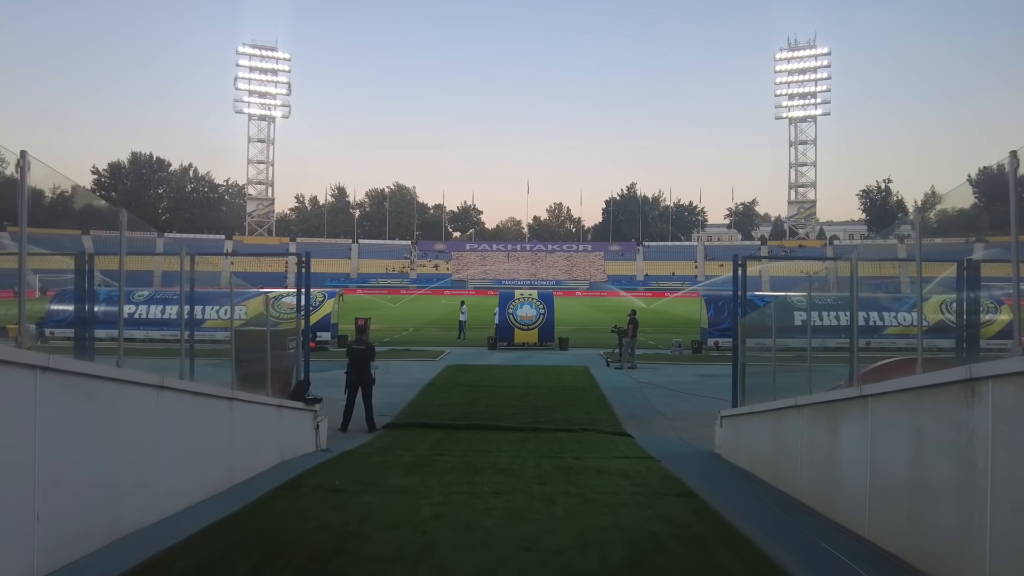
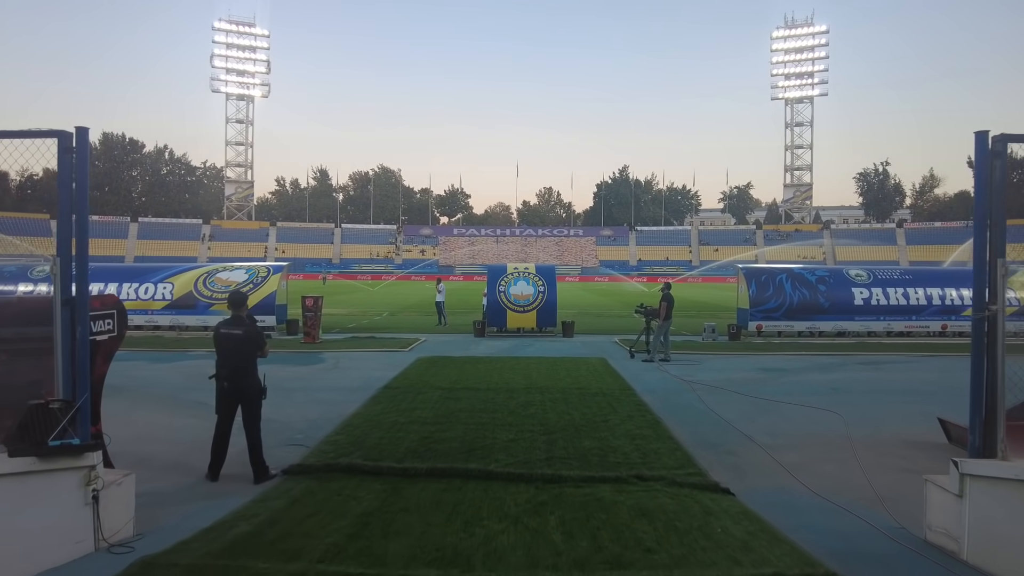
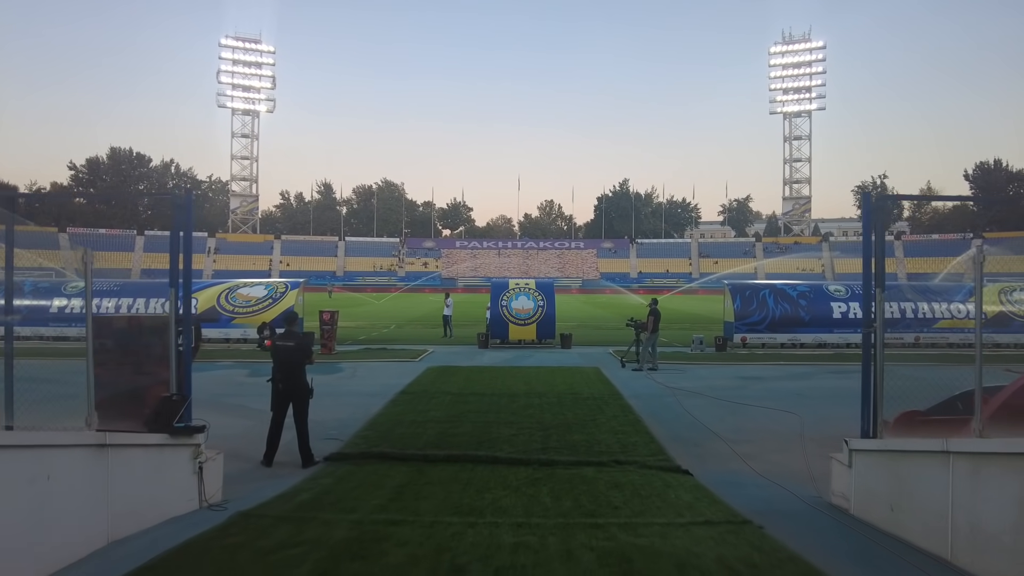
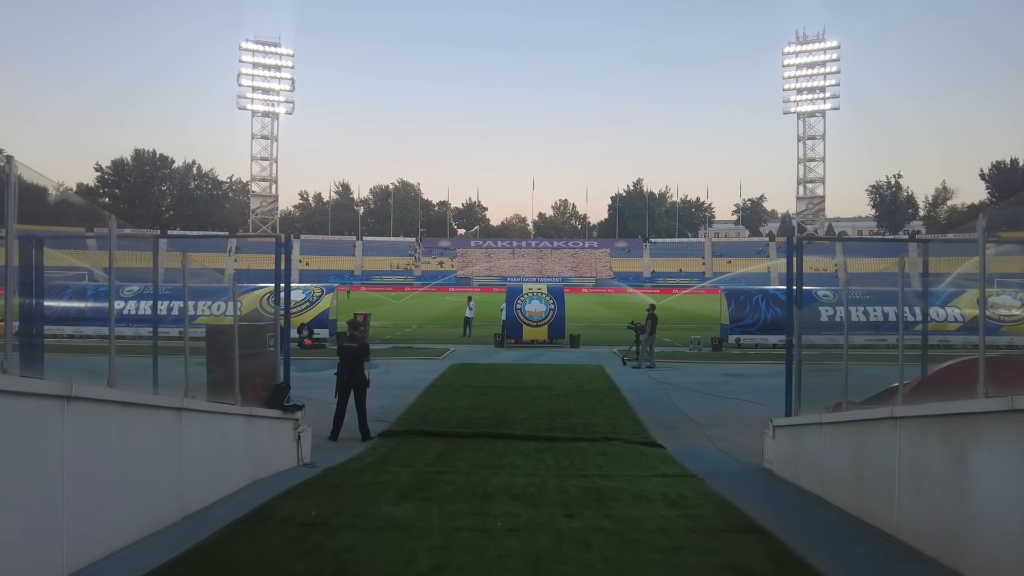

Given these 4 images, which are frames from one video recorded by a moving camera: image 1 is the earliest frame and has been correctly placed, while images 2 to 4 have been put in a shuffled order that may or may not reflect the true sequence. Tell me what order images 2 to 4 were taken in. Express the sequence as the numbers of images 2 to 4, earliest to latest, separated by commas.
4, 3, 2
